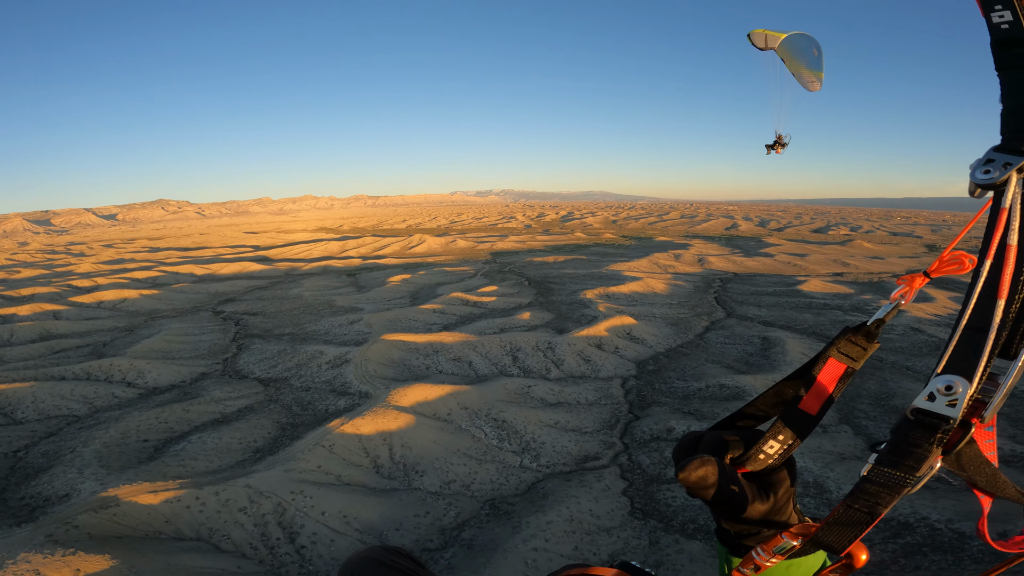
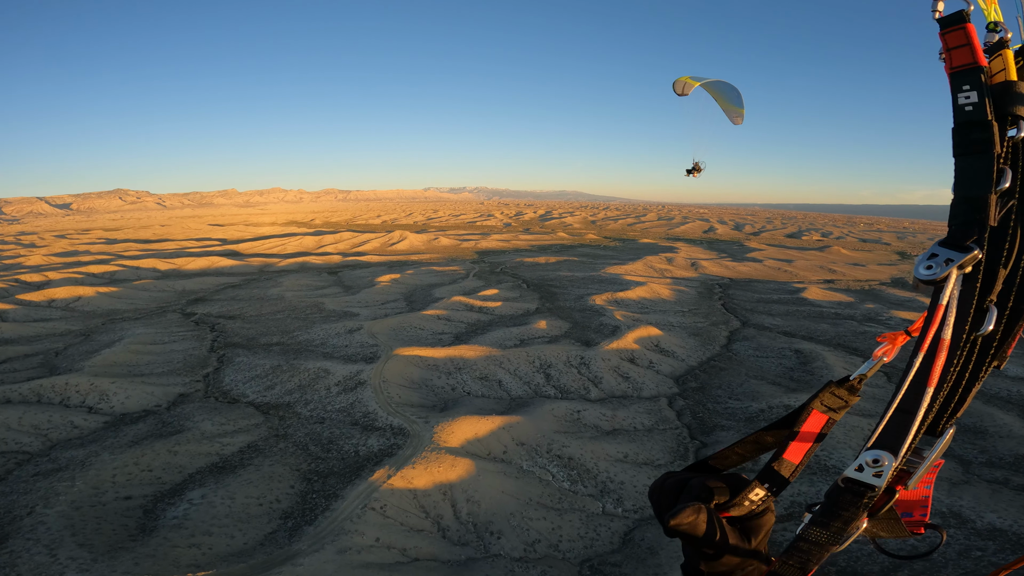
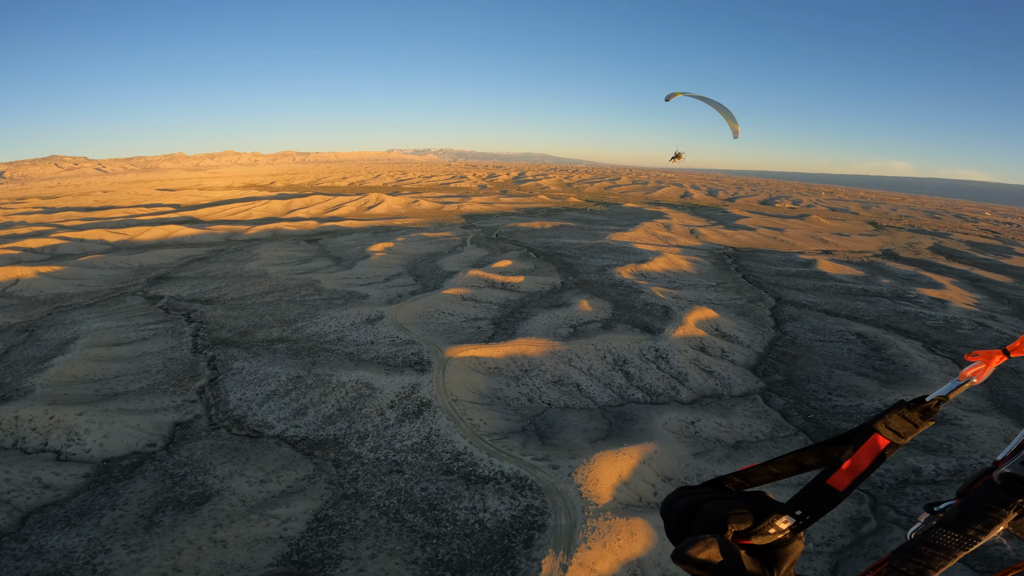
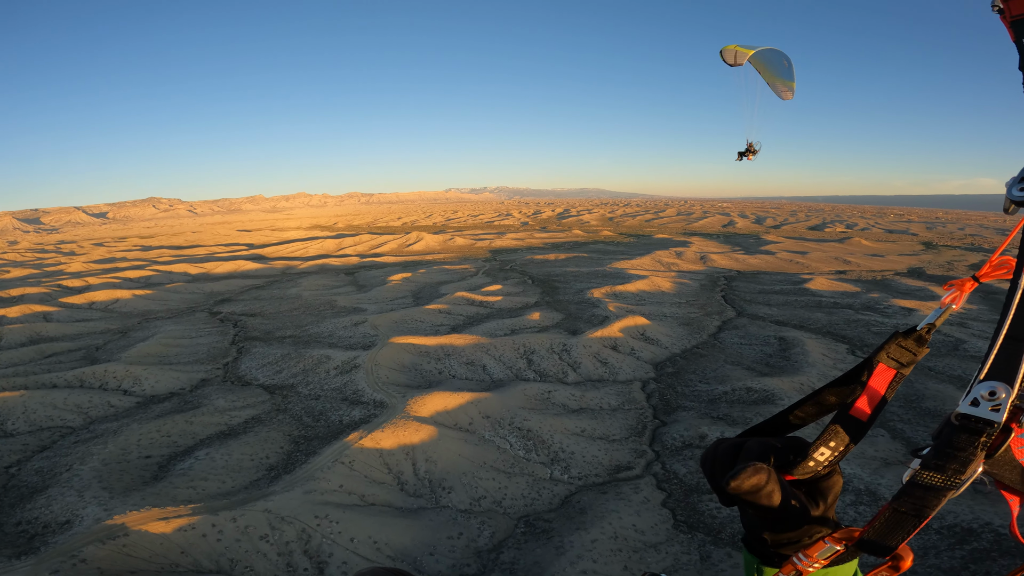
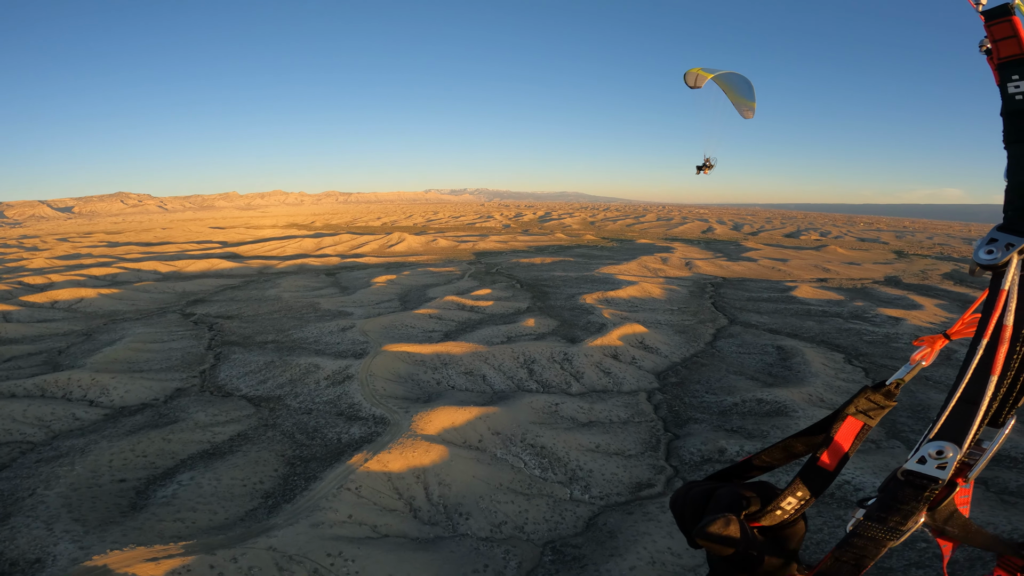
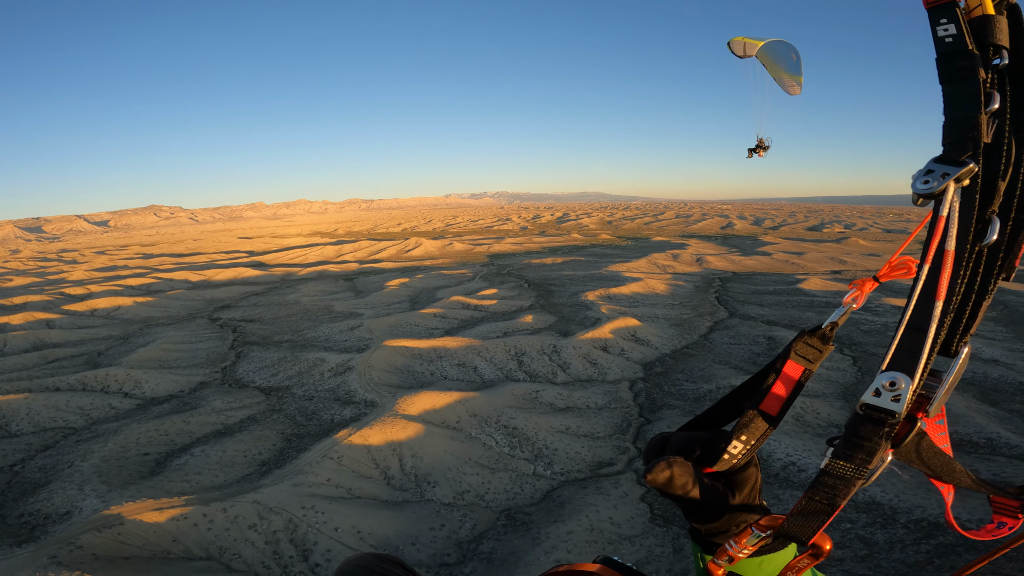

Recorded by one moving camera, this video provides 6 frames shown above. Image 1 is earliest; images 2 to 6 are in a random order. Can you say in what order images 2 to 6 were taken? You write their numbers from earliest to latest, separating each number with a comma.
6, 4, 5, 2, 3
